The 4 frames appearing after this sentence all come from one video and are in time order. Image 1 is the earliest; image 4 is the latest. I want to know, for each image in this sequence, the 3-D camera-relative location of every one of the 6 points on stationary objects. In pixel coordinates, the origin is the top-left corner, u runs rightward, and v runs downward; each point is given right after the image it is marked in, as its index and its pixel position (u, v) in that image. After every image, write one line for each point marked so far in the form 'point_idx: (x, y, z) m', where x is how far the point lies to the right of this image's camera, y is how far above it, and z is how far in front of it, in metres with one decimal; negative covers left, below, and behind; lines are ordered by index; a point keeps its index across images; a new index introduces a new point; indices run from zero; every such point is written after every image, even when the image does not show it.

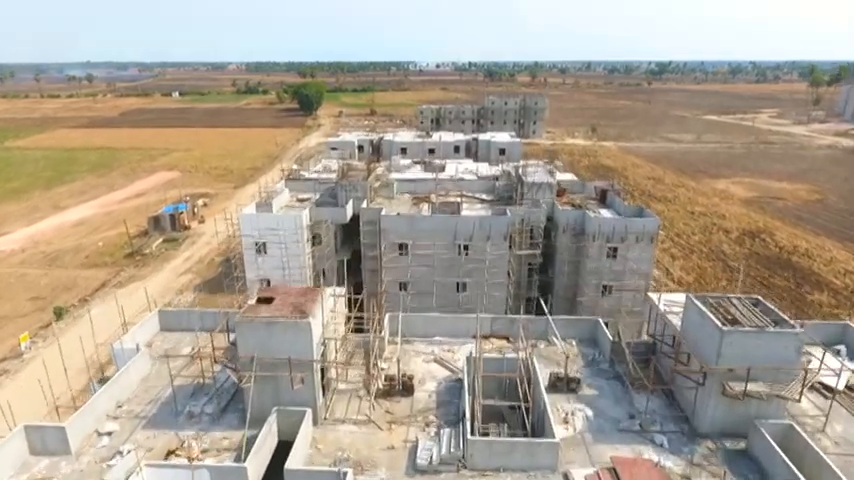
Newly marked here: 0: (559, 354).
0: (+4.7, -4.2, +18.1) m
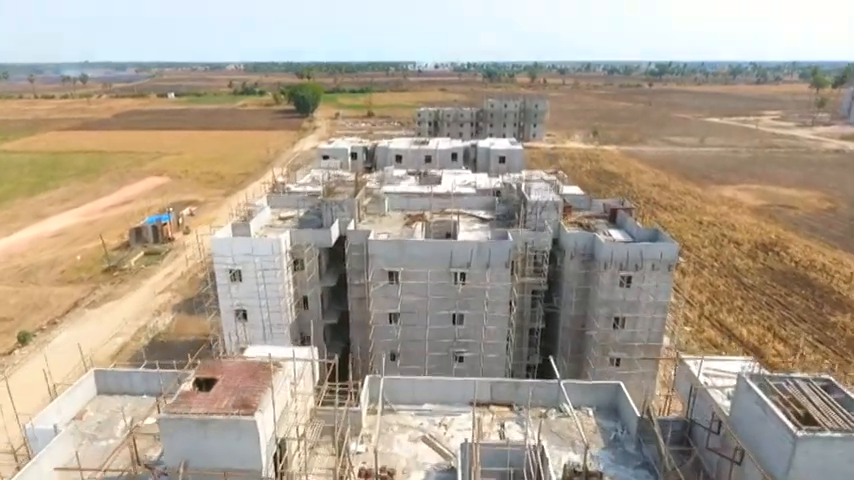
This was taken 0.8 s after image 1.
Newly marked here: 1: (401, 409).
0: (+4.4, -5.5, +15.3) m
1: (-0.8, -5.3, +16.2) m
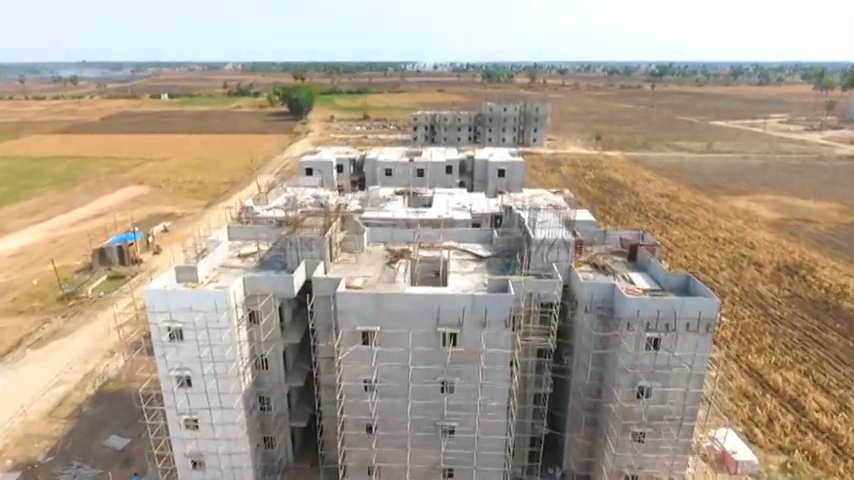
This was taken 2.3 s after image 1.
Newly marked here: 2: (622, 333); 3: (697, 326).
0: (+3.7, -7.6, +10.7) m
1: (-1.5, -7.4, +11.6) m
2: (+7.7, -3.6, +19.9) m
3: (+10.5, -3.3, +19.5) m
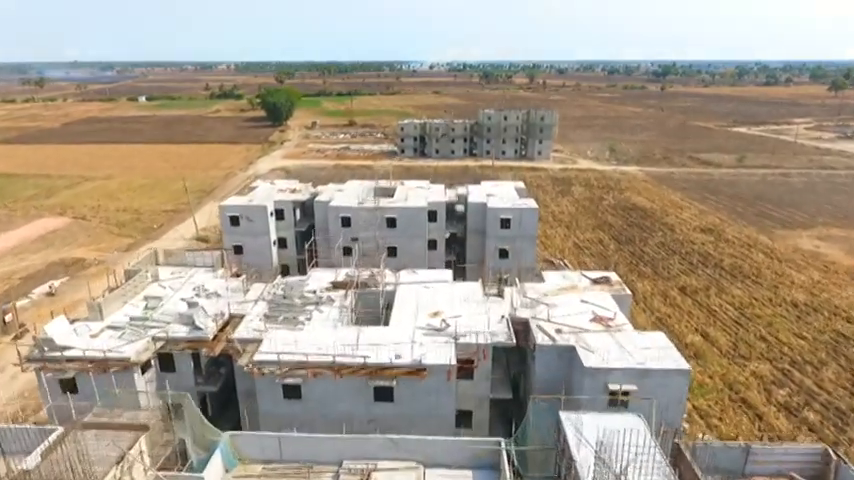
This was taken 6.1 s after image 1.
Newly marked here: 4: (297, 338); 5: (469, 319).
0: (+2.0, -13.2, -4.2) m
1: (-3.2, -13.0, -3.3) m
2: (+5.9, -9.2, +5.0) m
3: (+8.7, -8.9, +4.7) m
4: (-4.6, -3.6, +18.5) m
5: (+1.7, -3.1, +19.7) m
